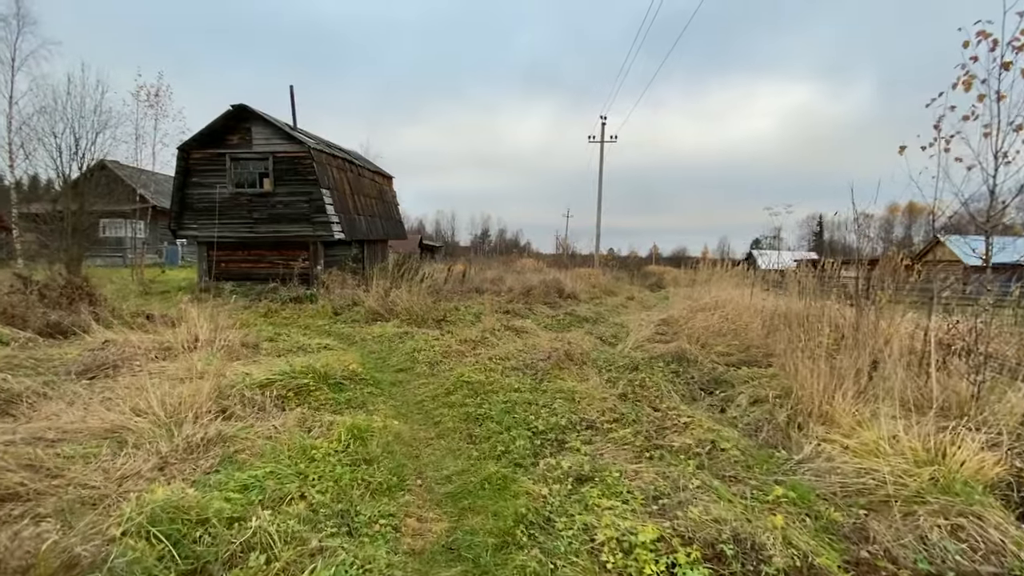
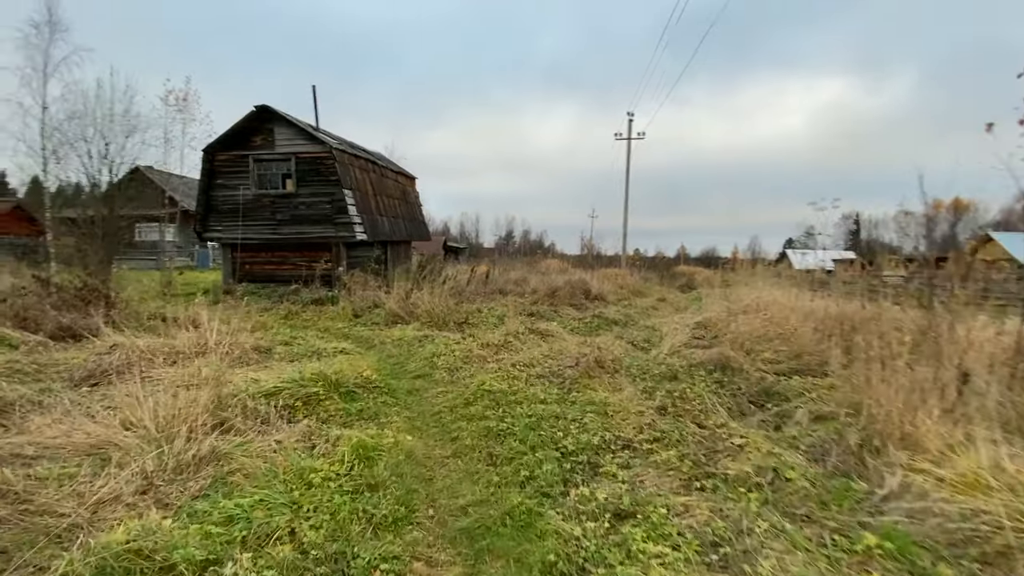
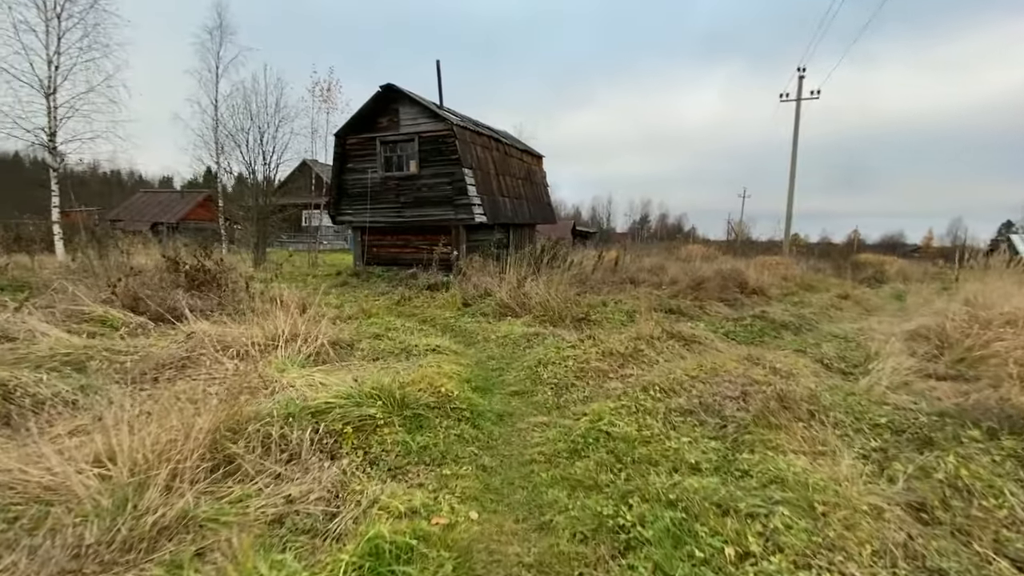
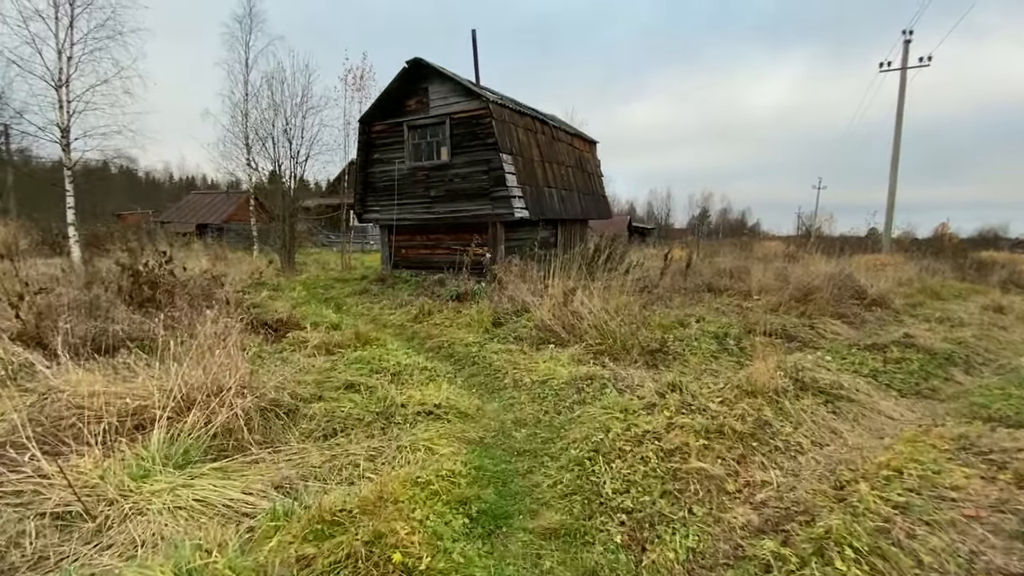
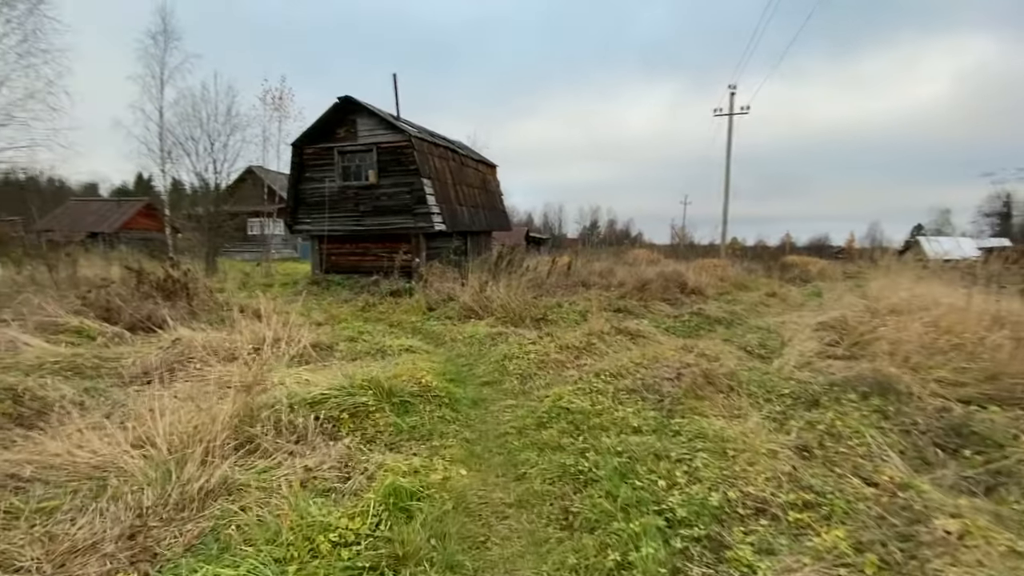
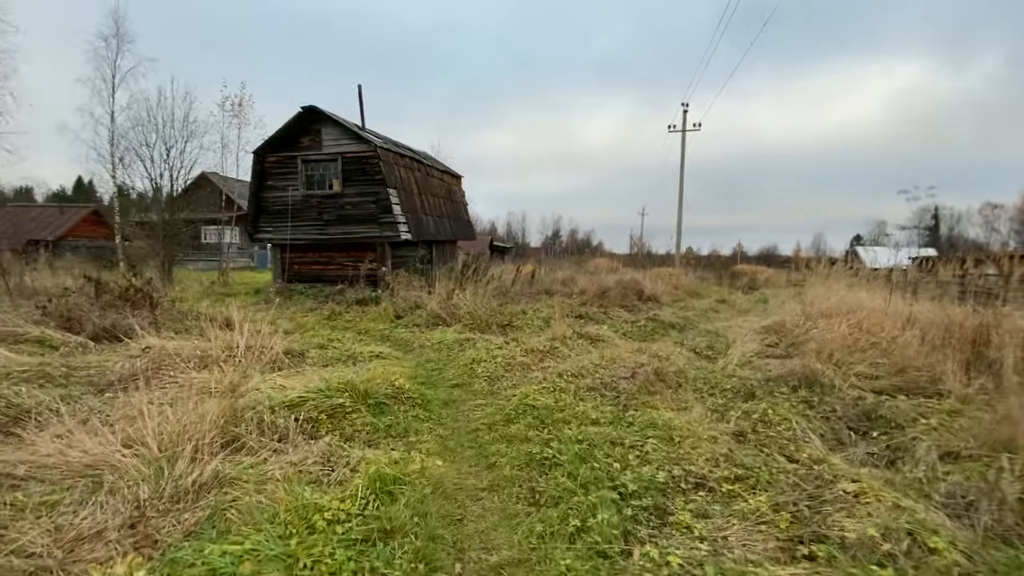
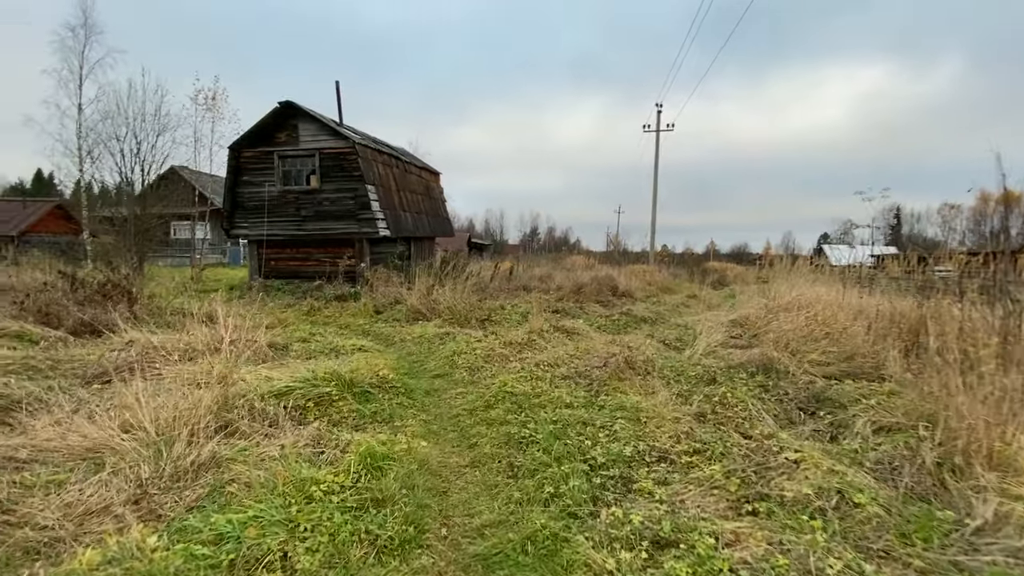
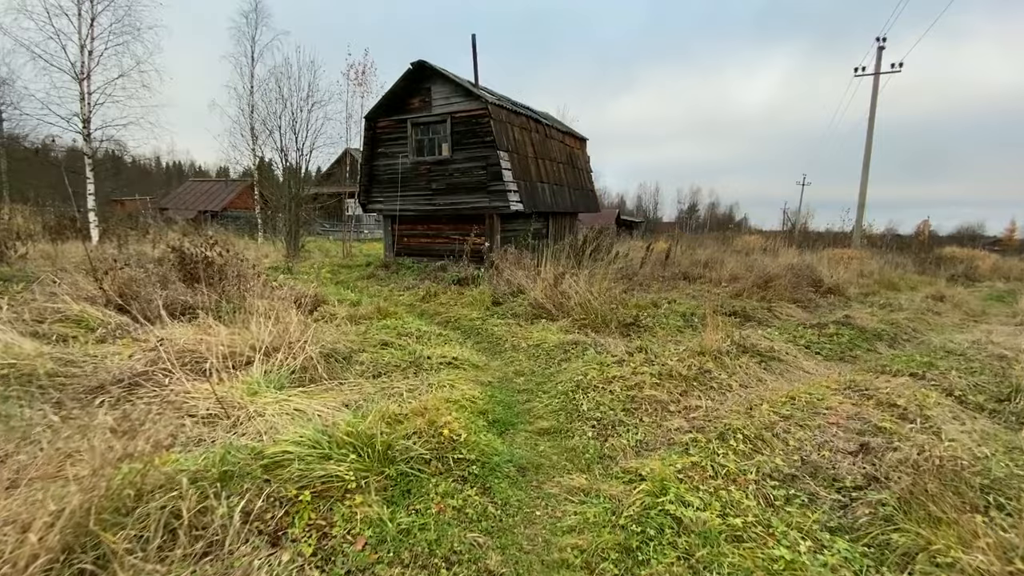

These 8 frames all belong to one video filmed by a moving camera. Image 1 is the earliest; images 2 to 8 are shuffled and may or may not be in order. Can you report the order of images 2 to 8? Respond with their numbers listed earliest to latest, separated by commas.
2, 7, 6, 5, 3, 8, 4
